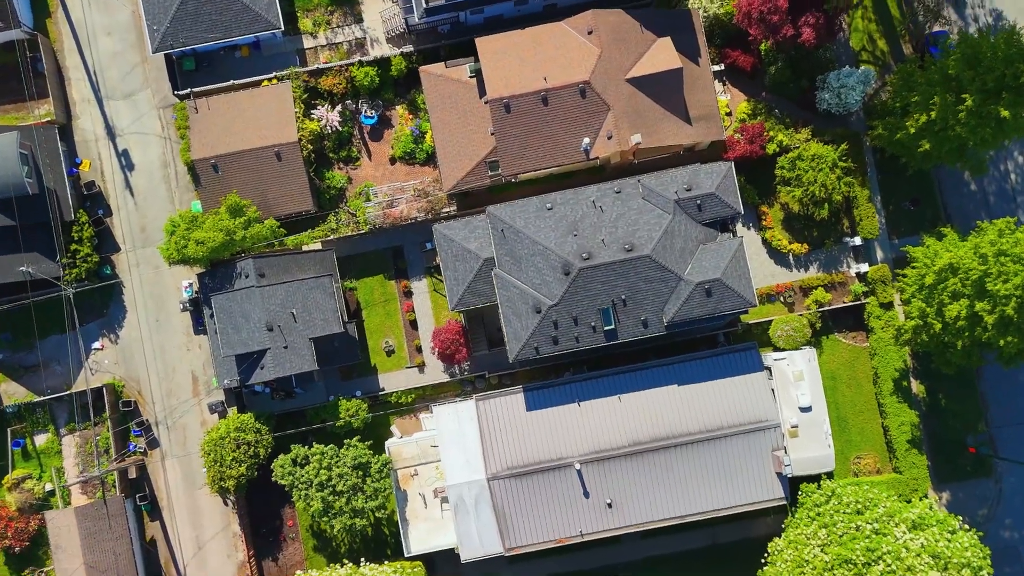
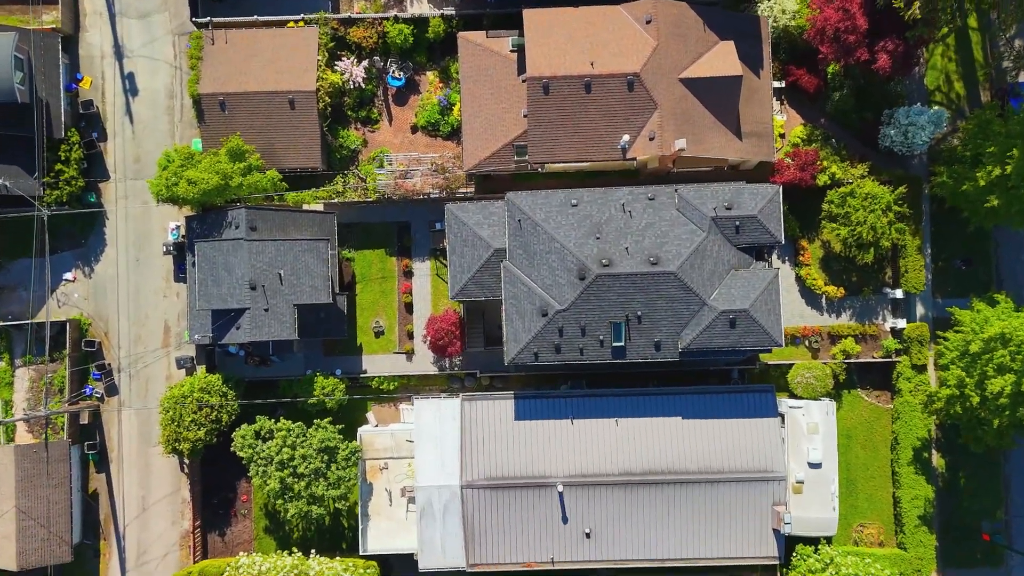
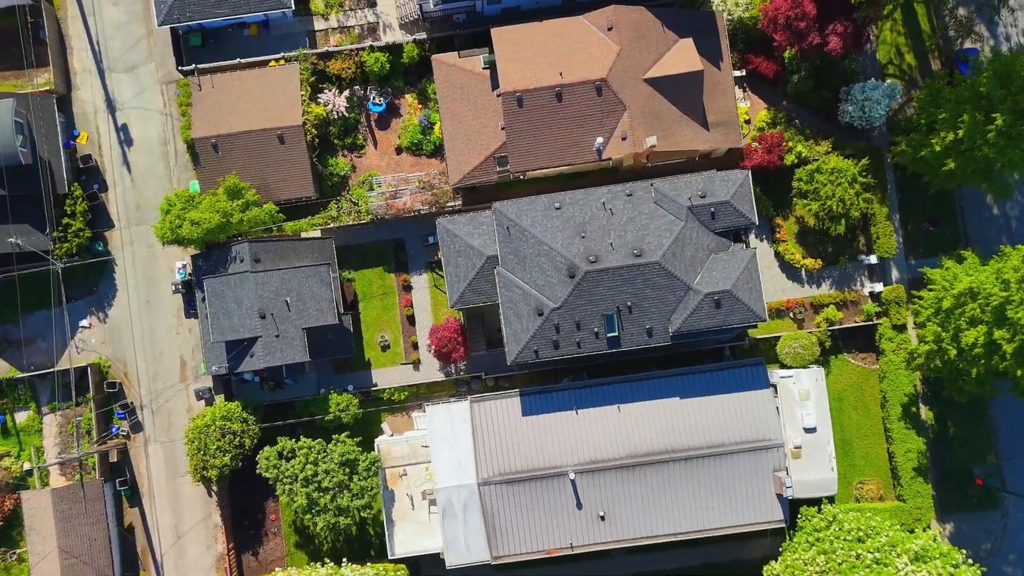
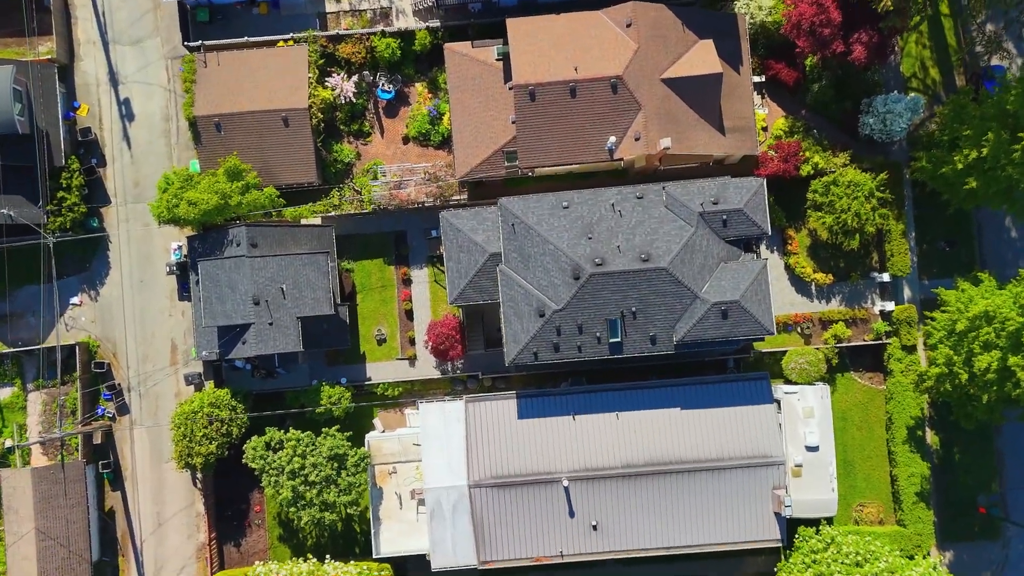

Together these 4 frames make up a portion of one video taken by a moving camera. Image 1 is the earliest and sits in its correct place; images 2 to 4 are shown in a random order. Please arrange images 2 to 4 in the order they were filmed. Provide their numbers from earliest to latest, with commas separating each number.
3, 4, 2
